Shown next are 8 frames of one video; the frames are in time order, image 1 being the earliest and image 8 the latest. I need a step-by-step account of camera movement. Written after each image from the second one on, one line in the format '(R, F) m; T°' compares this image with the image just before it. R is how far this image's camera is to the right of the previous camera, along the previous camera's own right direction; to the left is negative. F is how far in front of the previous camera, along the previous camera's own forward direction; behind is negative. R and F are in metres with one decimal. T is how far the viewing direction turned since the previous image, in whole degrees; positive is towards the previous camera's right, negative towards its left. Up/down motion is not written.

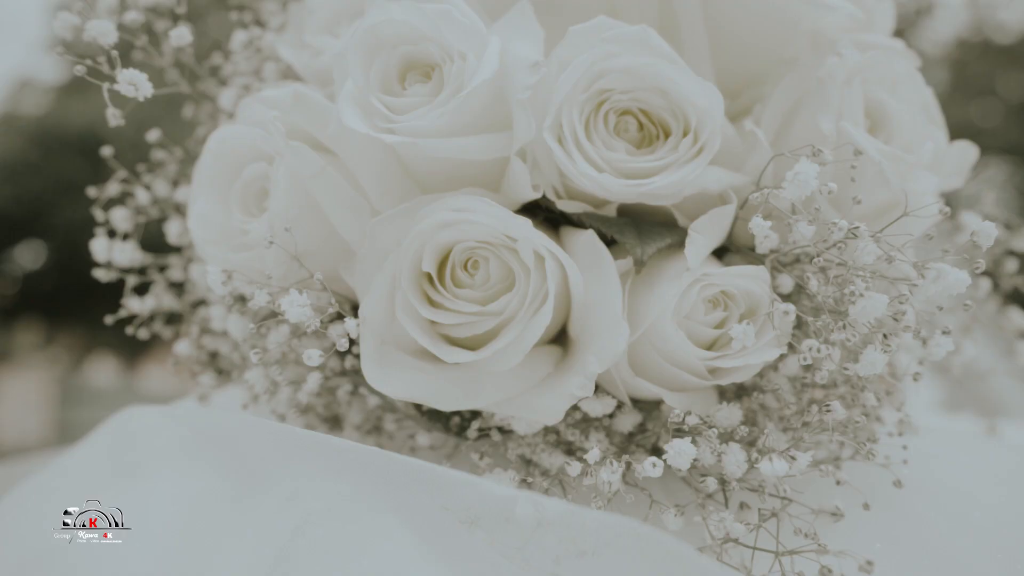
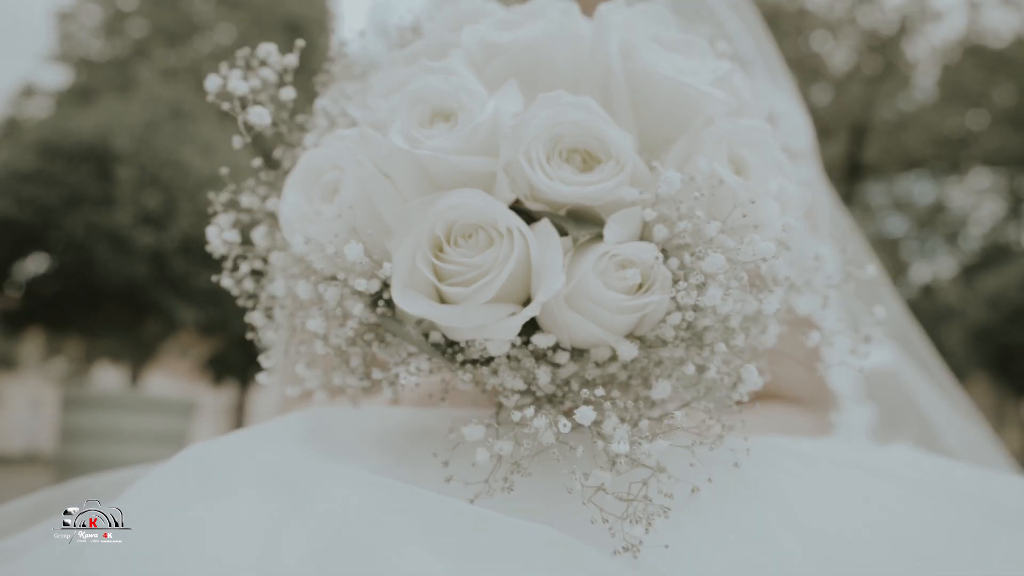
(0.0, -0.1) m; -2°
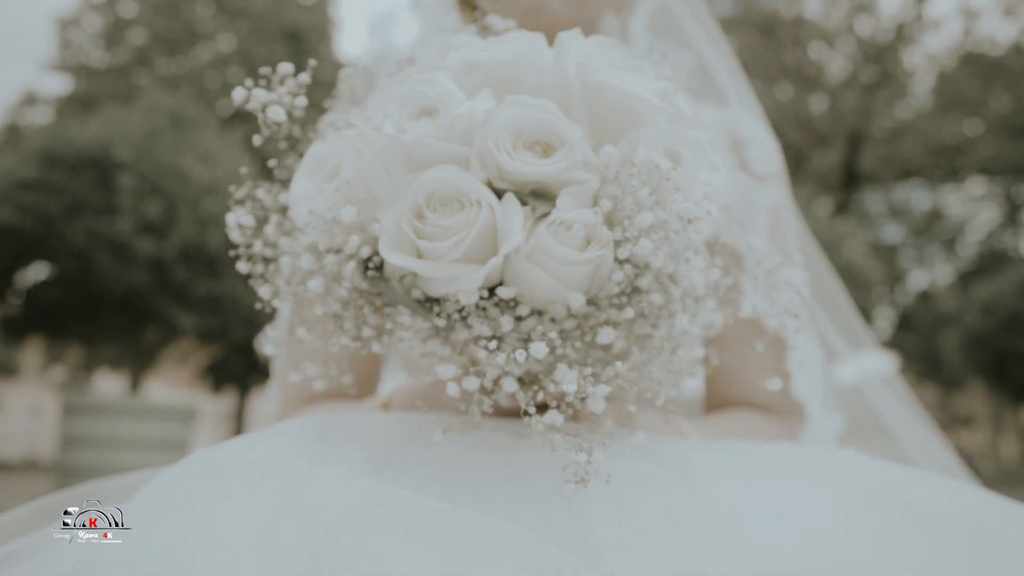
(0.0, -0.1) m; 0°
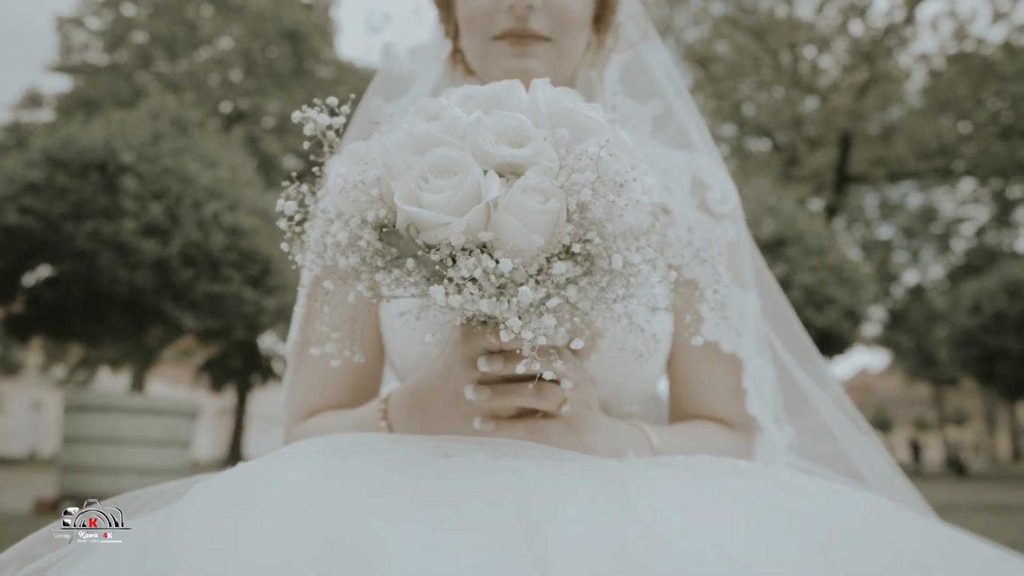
(0.0, -0.2) m; 0°
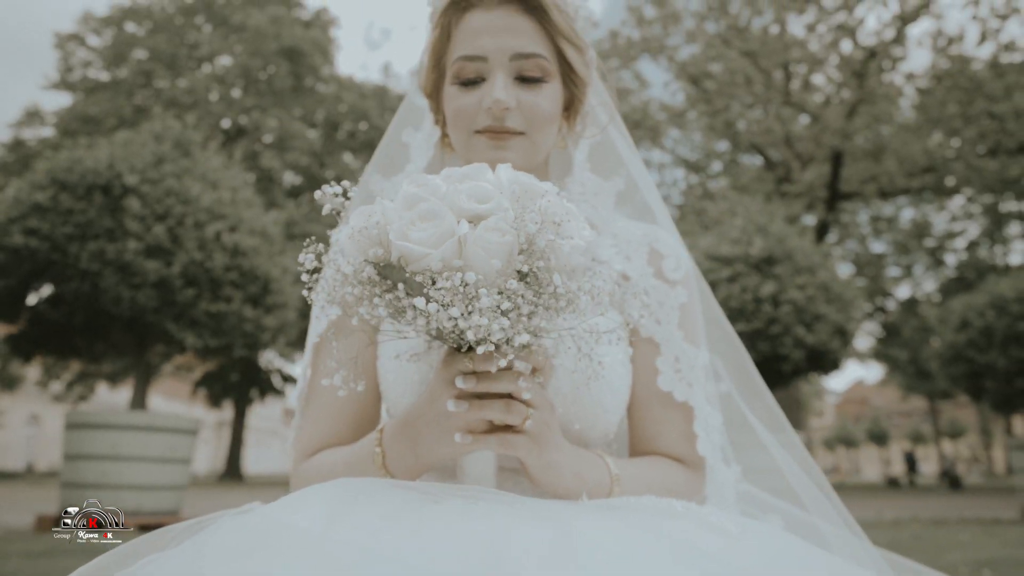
(0.0, -0.2) m; 0°
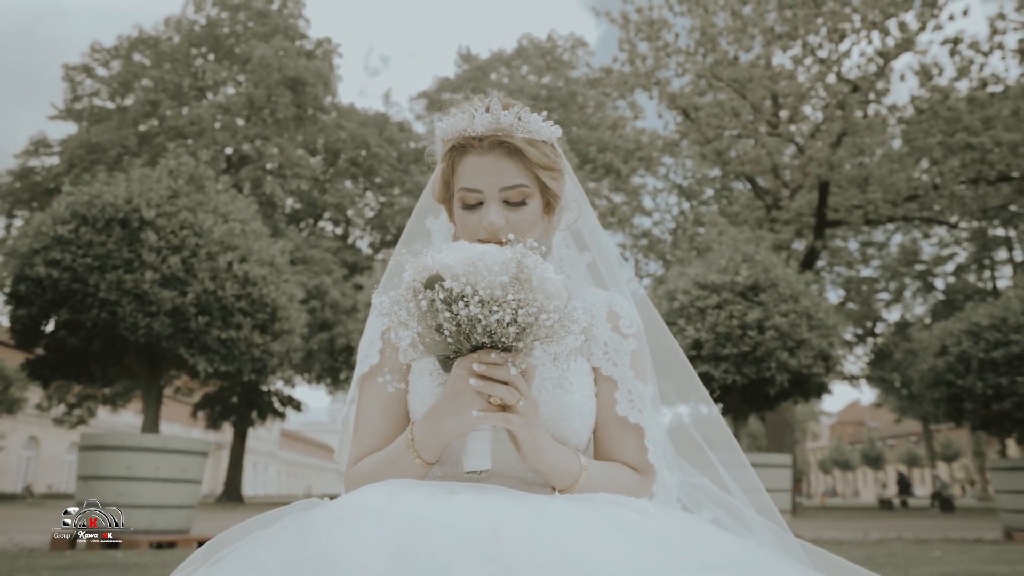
(0.0, -0.4) m; 0°
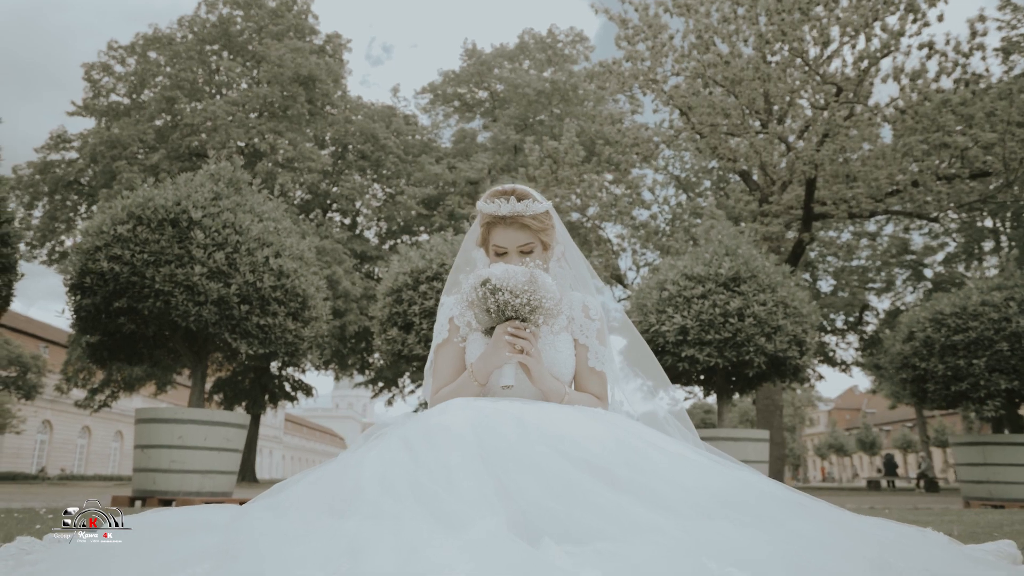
(0.0, -1.0) m; 0°
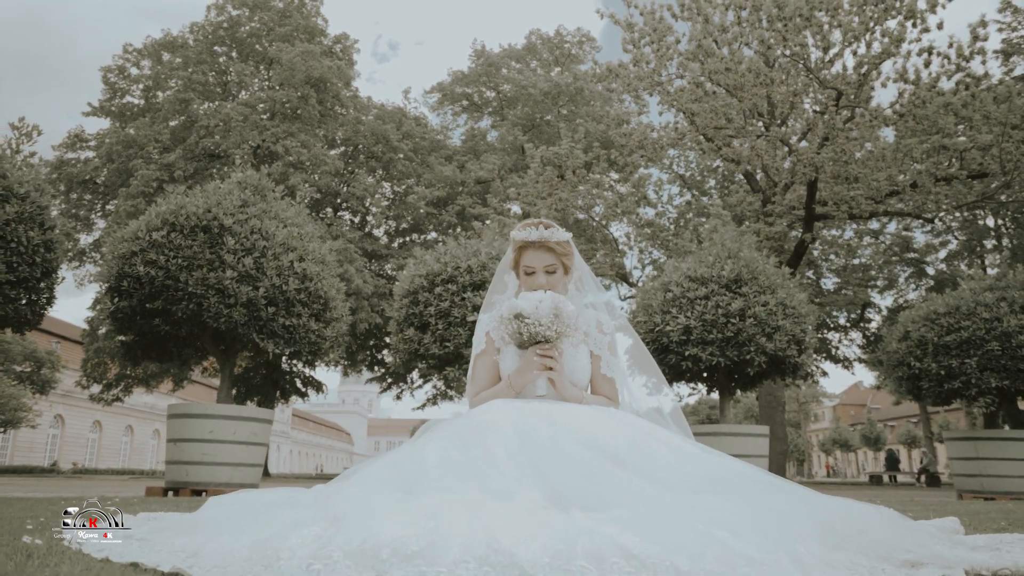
(-0.1, -0.5) m; 0°
